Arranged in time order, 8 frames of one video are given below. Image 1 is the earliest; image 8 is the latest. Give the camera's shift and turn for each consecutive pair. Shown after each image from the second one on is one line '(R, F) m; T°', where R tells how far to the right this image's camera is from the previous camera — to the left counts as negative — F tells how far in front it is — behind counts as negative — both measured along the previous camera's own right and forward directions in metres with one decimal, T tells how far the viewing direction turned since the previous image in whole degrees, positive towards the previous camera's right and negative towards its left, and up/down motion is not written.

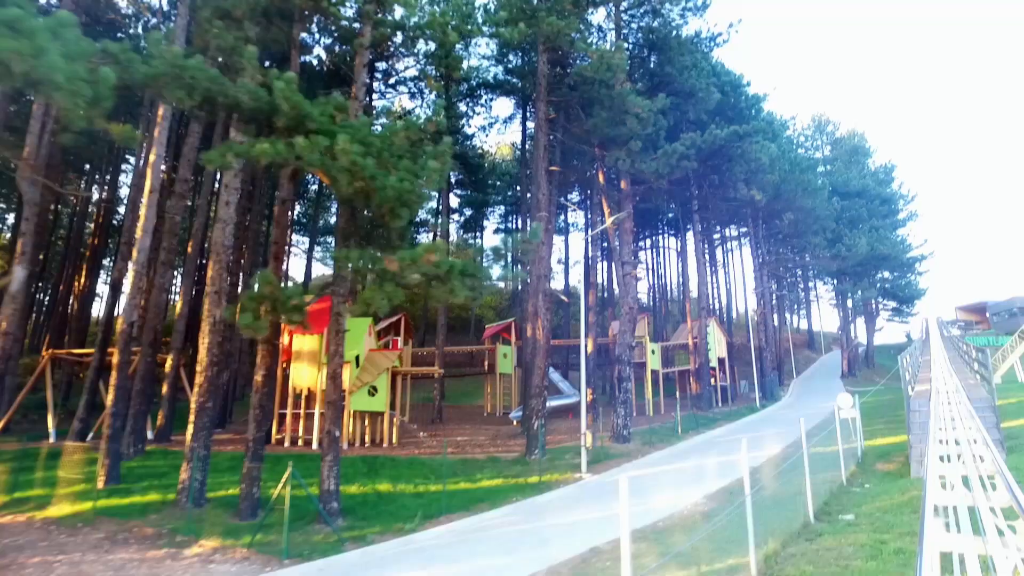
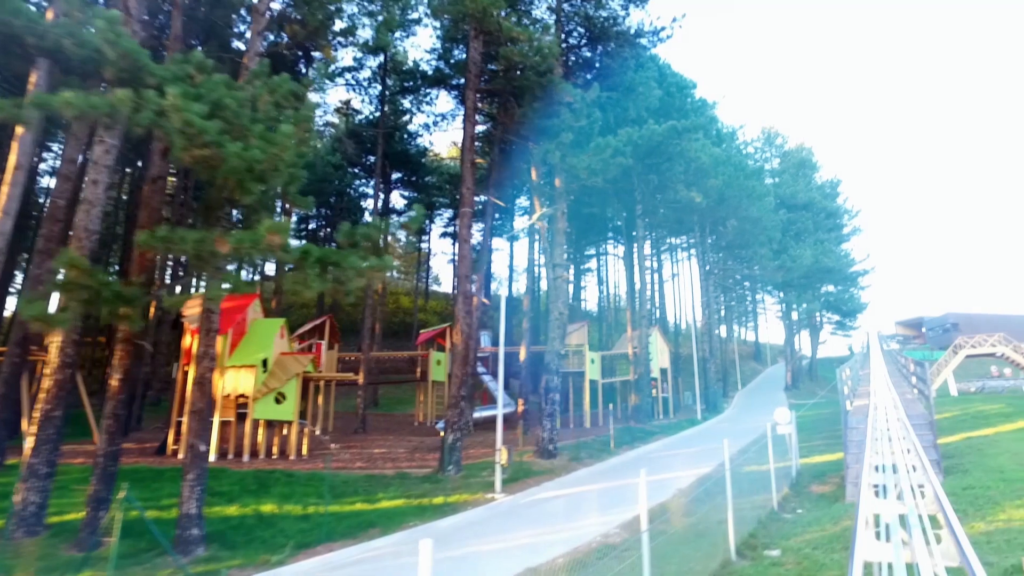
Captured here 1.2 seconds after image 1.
(+0.9, +1.4) m; +4°
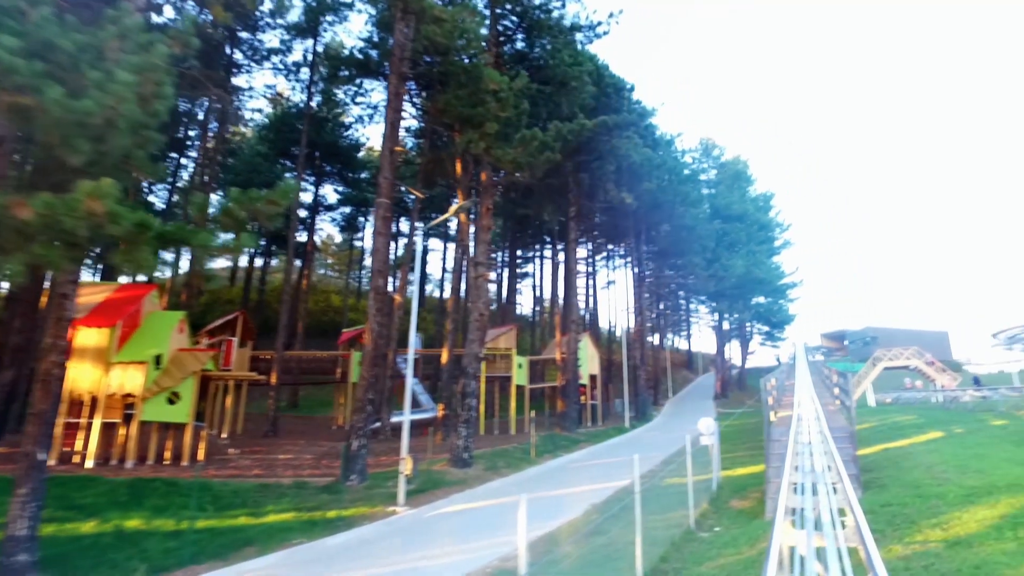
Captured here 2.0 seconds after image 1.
(+0.6, +1.0) m; +5°
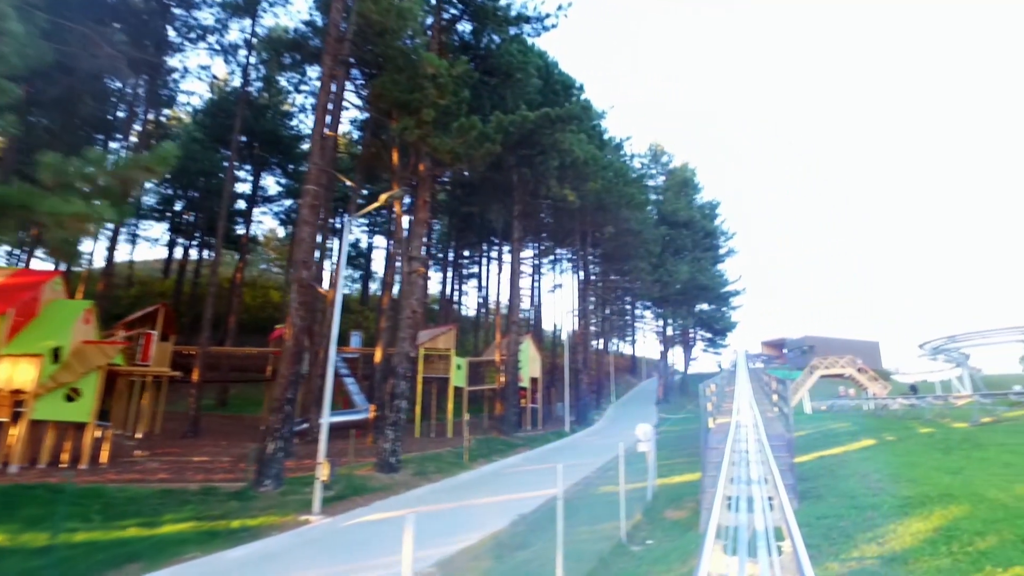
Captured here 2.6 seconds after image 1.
(+0.3, +0.7) m; +4°
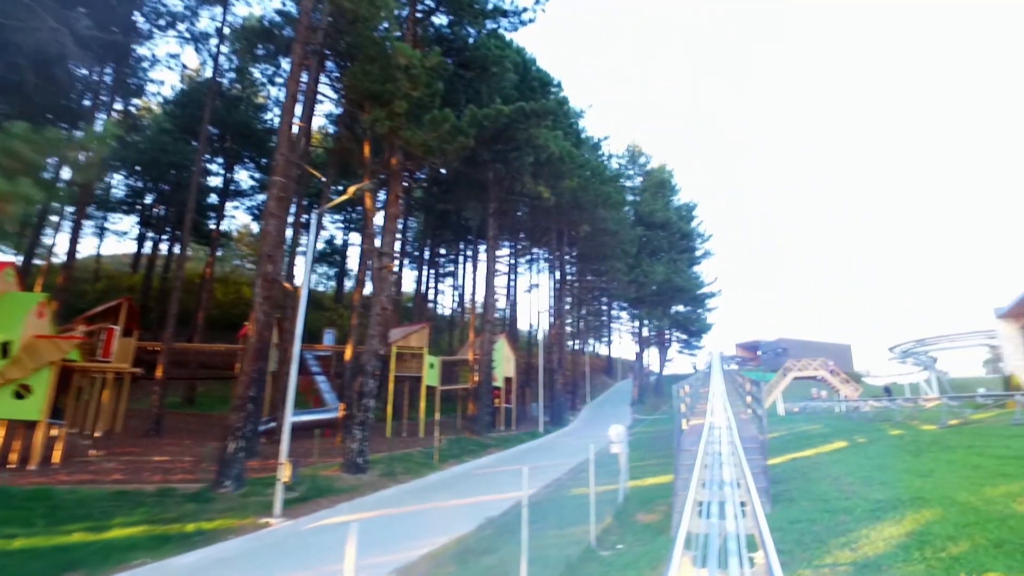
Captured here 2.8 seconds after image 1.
(+0.1, +0.3) m; +2°
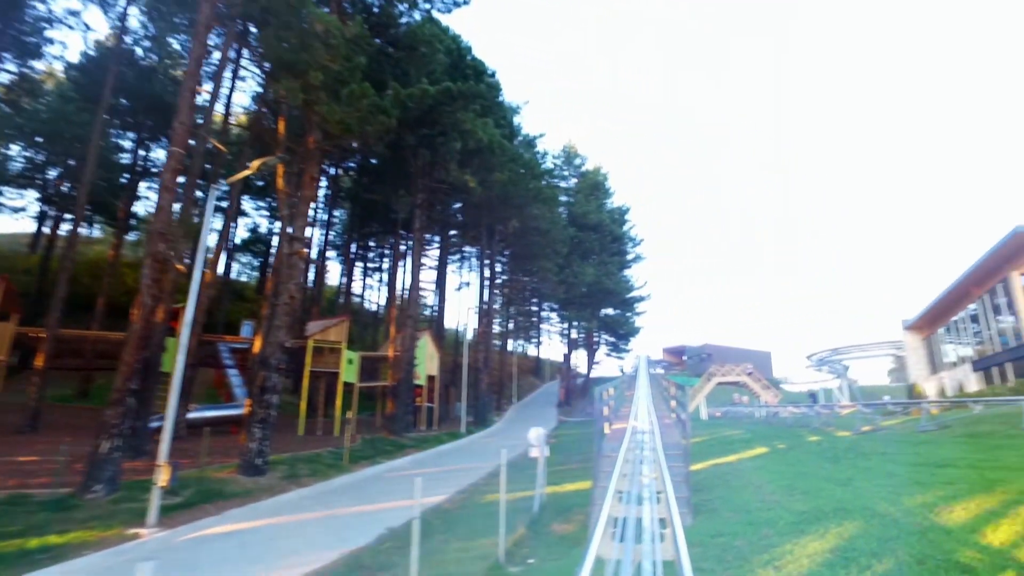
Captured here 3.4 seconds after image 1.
(+0.3, +0.8) m; +5°
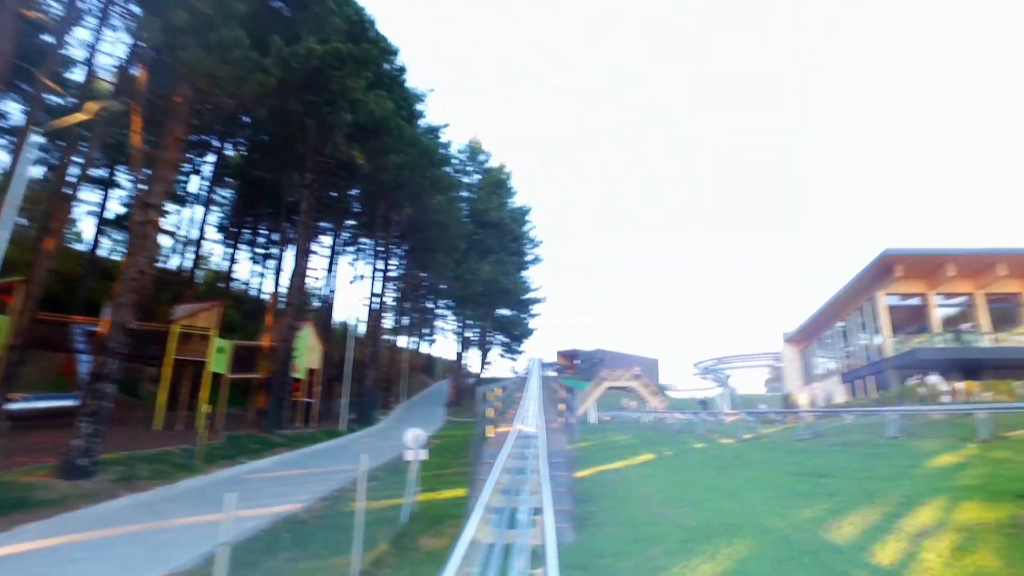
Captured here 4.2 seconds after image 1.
(+0.3, +1.1) m; +8°
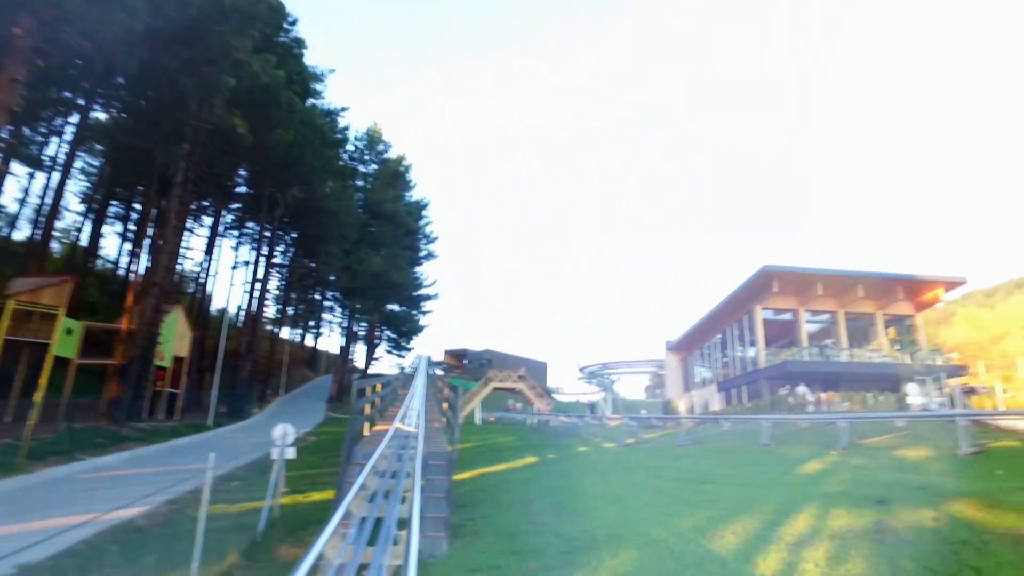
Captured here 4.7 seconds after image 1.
(+0.1, +0.7) m; +9°
